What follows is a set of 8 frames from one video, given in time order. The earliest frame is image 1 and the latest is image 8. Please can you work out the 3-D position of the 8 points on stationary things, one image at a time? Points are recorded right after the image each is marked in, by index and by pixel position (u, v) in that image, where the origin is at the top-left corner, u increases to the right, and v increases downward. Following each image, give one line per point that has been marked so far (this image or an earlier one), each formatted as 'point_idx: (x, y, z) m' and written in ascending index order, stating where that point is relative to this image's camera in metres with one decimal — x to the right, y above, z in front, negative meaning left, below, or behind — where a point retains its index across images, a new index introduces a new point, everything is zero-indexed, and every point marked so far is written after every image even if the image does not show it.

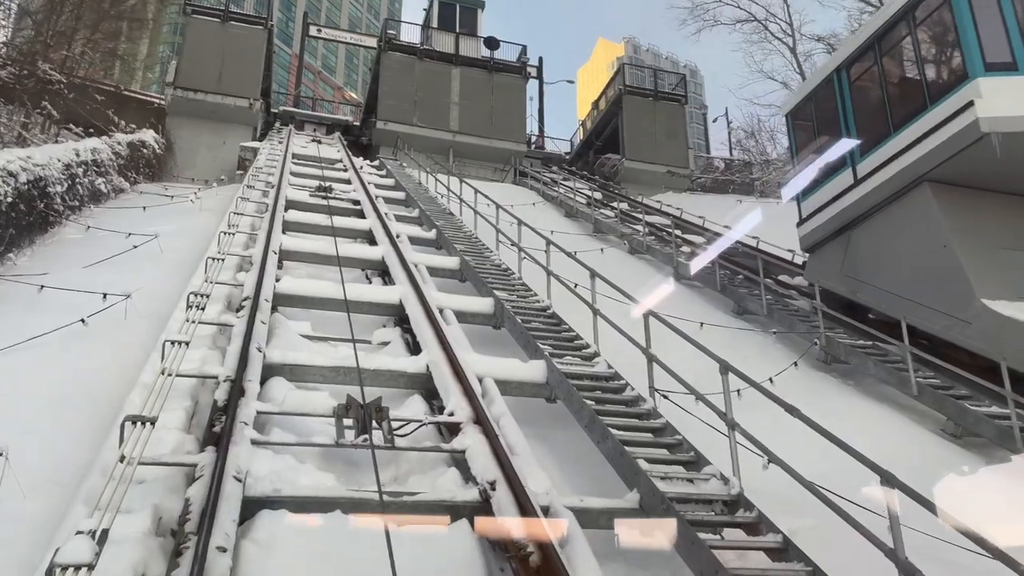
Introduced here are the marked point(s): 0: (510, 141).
0: (0.0, +3.1, +16.5) m
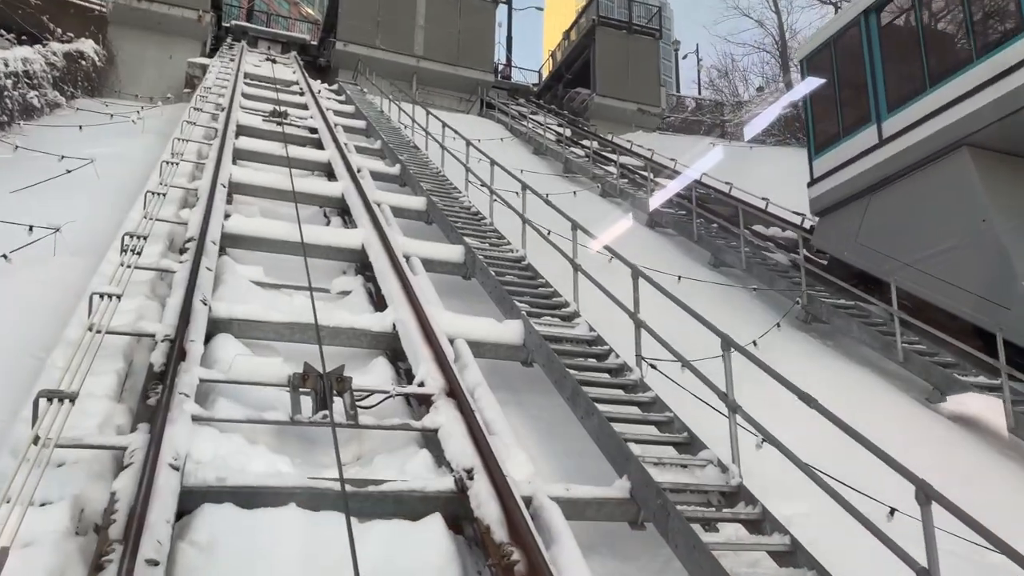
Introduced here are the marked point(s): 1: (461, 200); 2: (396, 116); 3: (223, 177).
0: (-0.7, +4.4, +15.8) m
1: (-0.4, +0.7, +6.1) m
2: (-1.5, +2.3, +10.5) m
3: (-1.9, +0.7, +5.2) m
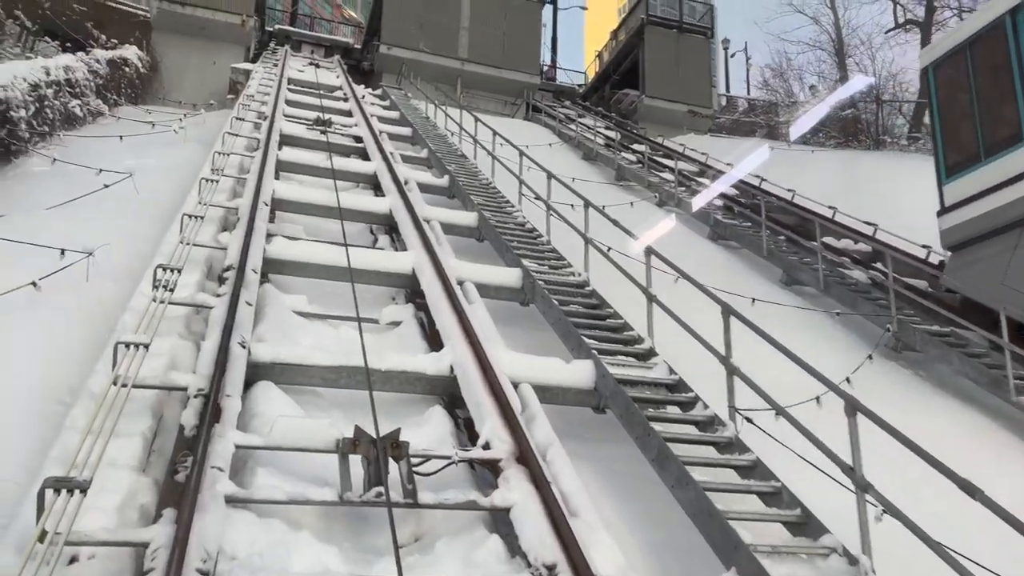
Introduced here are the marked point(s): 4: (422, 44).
0: (+0.2, +4.2, +15.4) m
1: (0.0, +0.5, +5.7) m
2: (-0.9, +2.1, +10.1) m
3: (-1.5, +0.6, +4.9) m
4: (-1.7, +4.6, +15.0) m
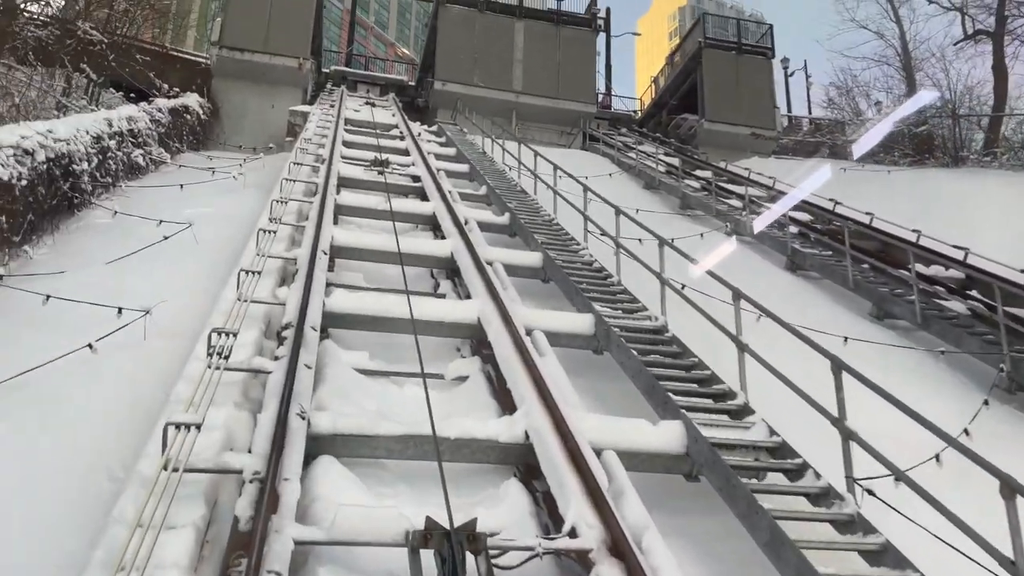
0: (+1.3, +3.6, +15.2) m
1: (+0.5, +0.2, +5.5) m
2: (-0.2, +1.7, +10.0) m
3: (-1.1, +0.3, +4.7) m
4: (-0.7, +4.0, +14.9) m
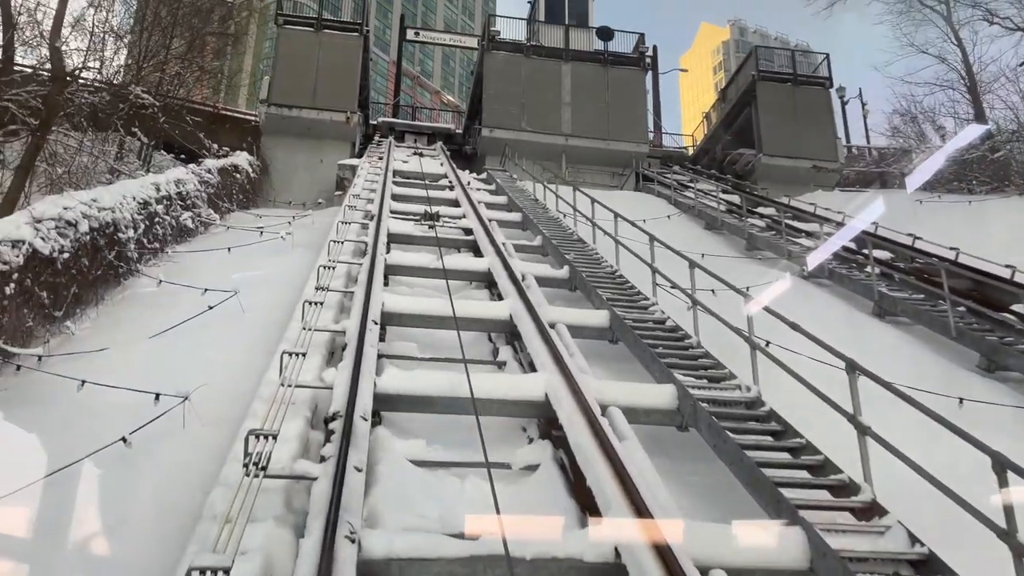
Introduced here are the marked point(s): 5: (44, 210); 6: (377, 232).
0: (+2.2, +2.8, +14.9) m
1: (+0.9, -0.1, +5.0) m
2: (+0.5, +1.0, +9.6) m
3: (-0.8, -0.1, +4.4) m
4: (+0.2, +3.1, +14.7) m
5: (-3.1, +0.5, +5.3) m
6: (-1.1, +0.5, +6.4) m
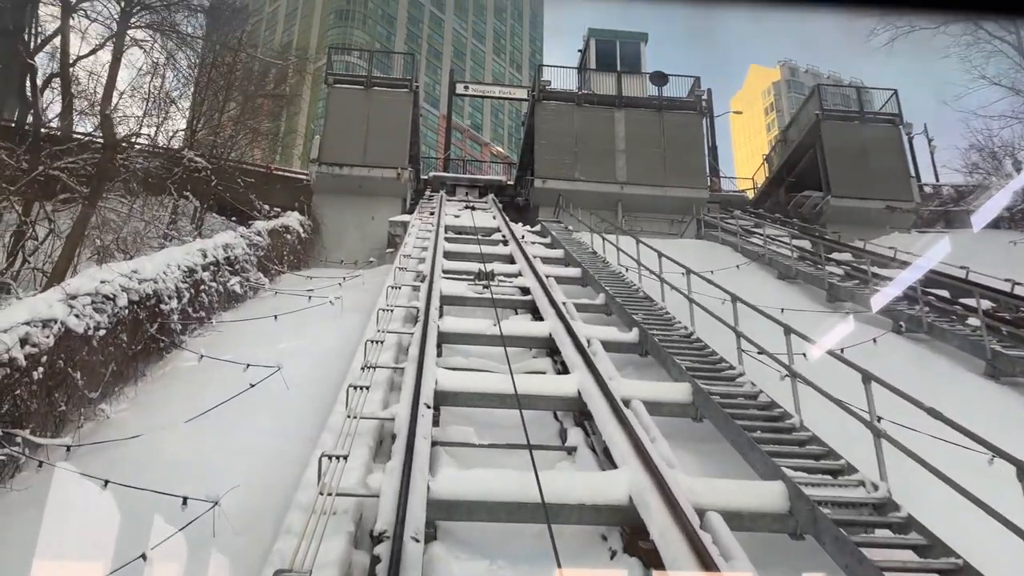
0: (+3.2, +1.8, +14.4) m
1: (+1.3, -0.5, +4.4) m
2: (+1.1, +0.4, +9.1) m
3: (-0.4, -0.5, +3.9) m
4: (+1.2, +2.1, +14.3) m
5: (-2.7, 0.0, +5.0) m
6: (-0.6, -0.1, +6.0) m
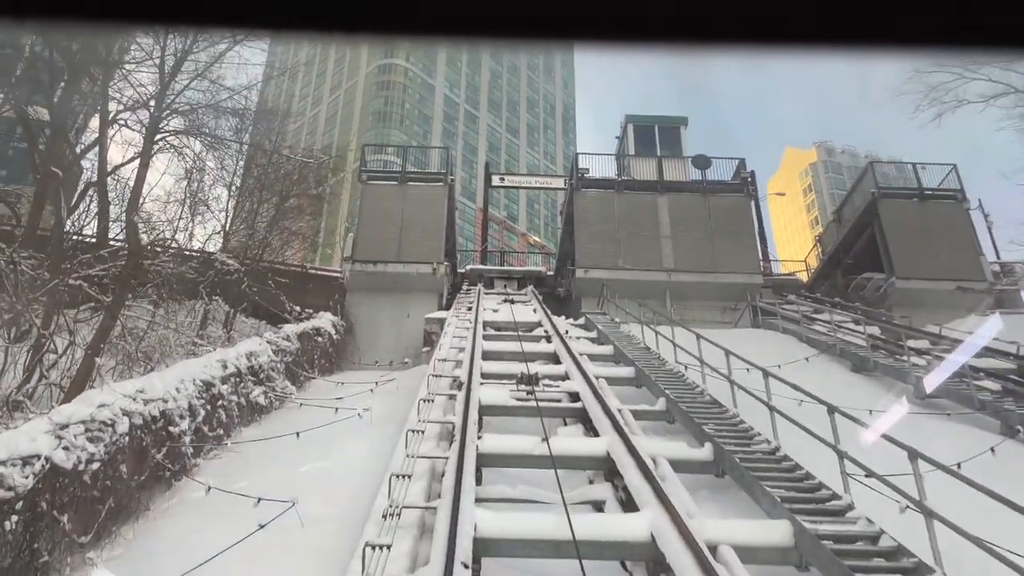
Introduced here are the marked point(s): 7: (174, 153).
0: (+3.9, +0.3, +13.6) m
1: (+1.5, -1.0, +3.6) m
2: (+1.6, -0.7, +8.4) m
3: (-0.2, -1.0, +3.2) m
4: (+1.9, +0.5, +13.7) m
5: (-2.5, -0.7, +4.4) m
6: (-0.3, -0.8, +5.3) m
7: (-4.3, +1.7, +10.0) m
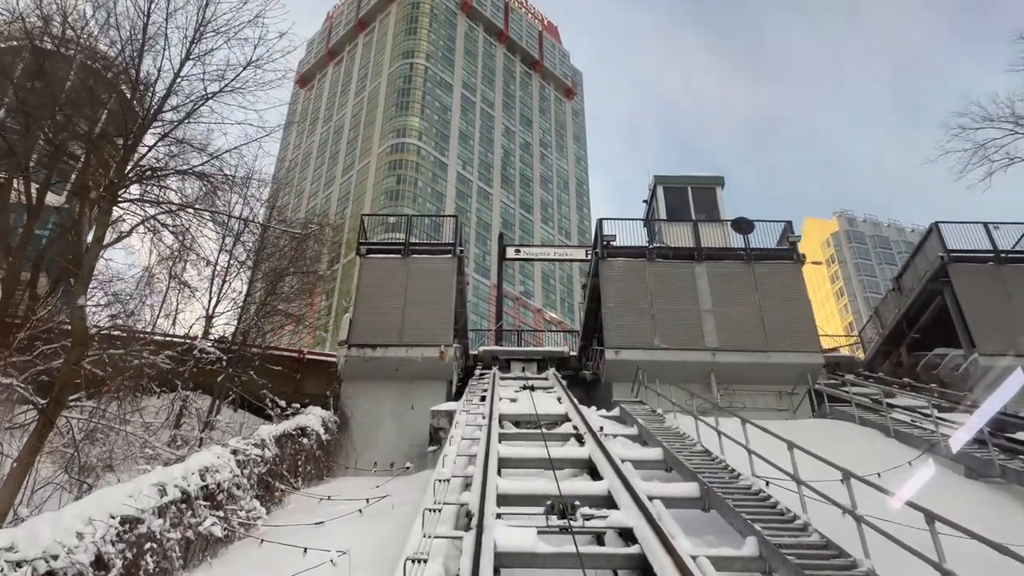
0: (+4.2, -0.9, +12.0) m
1: (+1.6, -1.3, +1.9) m
2: (+1.8, -1.4, +6.7) m
3: (-0.1, -1.3, +1.6) m
4: (+2.2, -0.8, +12.2) m
5: (-2.3, -1.1, +2.9) m
6: (-0.2, -1.3, +3.7) m
7: (-4.1, +0.7, +8.7) m
